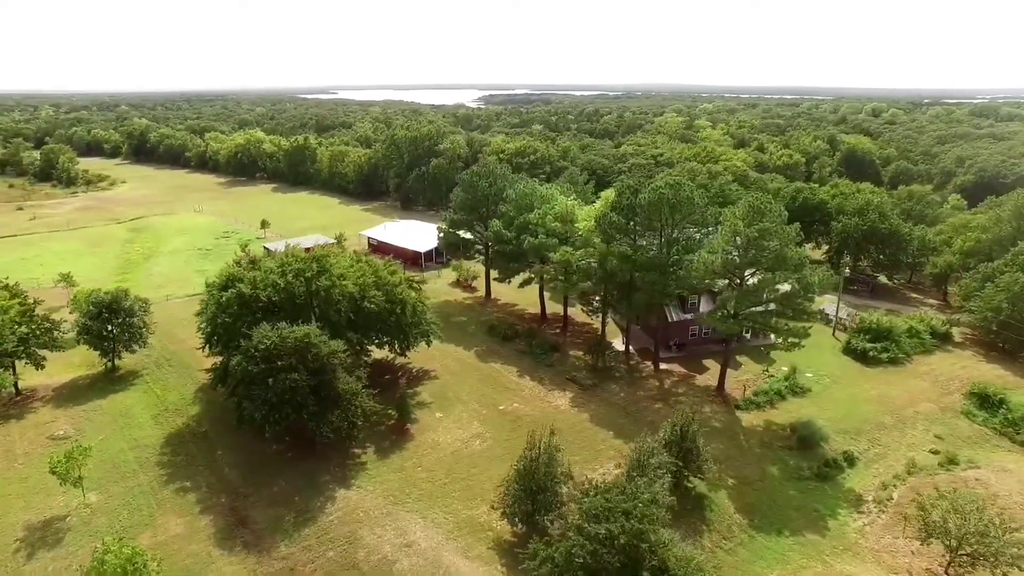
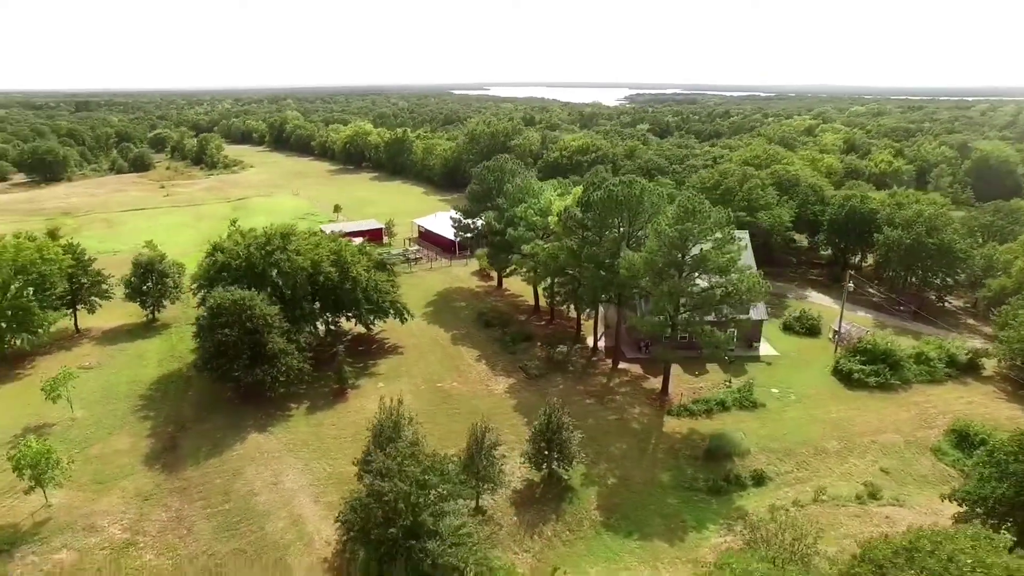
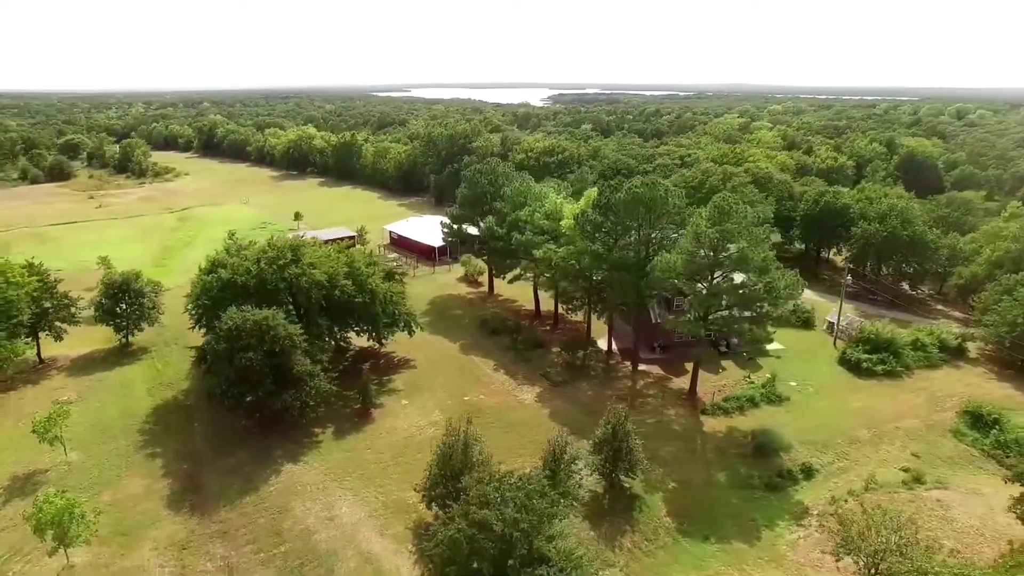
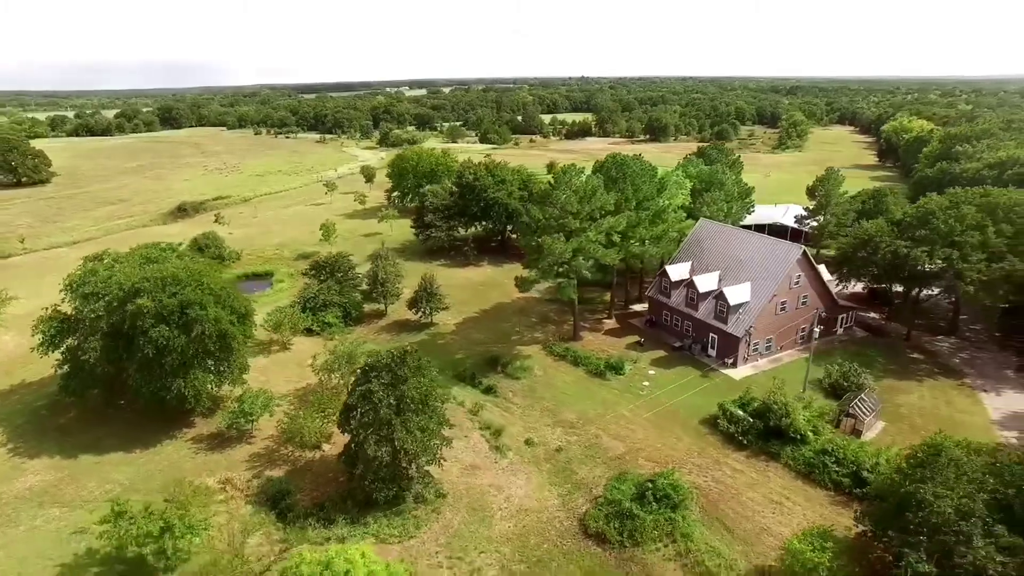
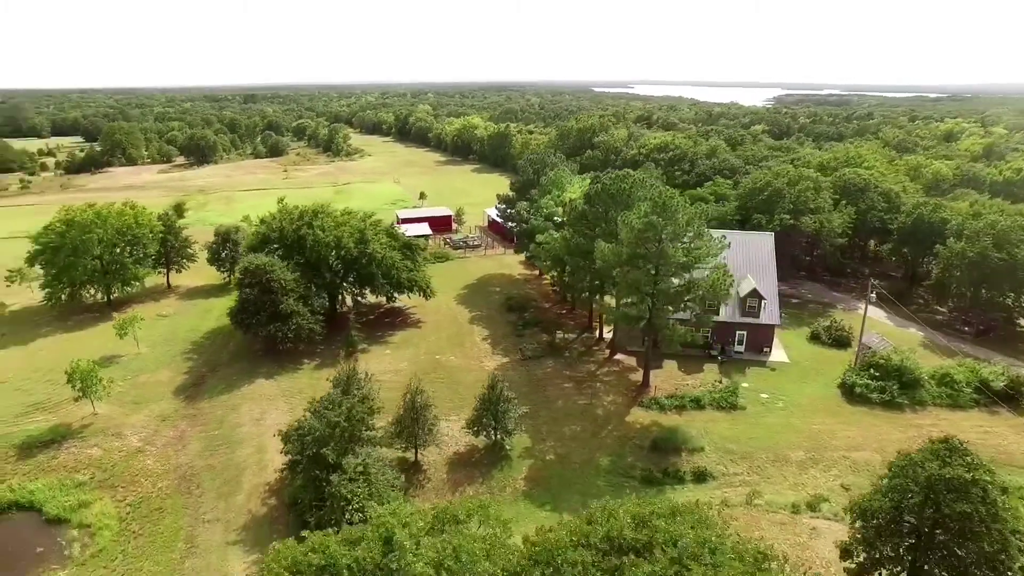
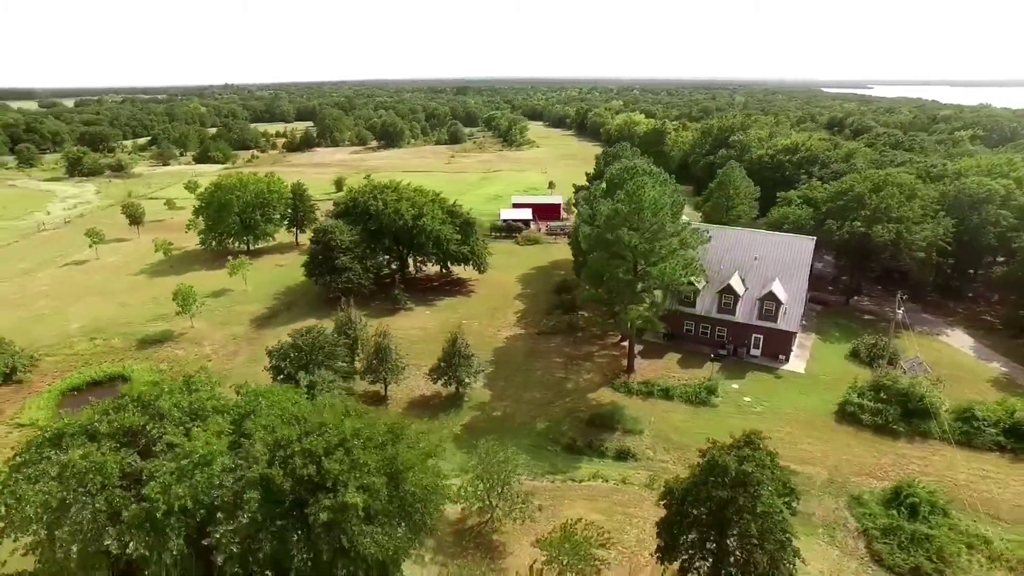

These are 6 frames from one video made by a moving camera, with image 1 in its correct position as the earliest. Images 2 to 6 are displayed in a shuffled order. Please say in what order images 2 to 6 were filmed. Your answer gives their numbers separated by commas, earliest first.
3, 2, 5, 6, 4
